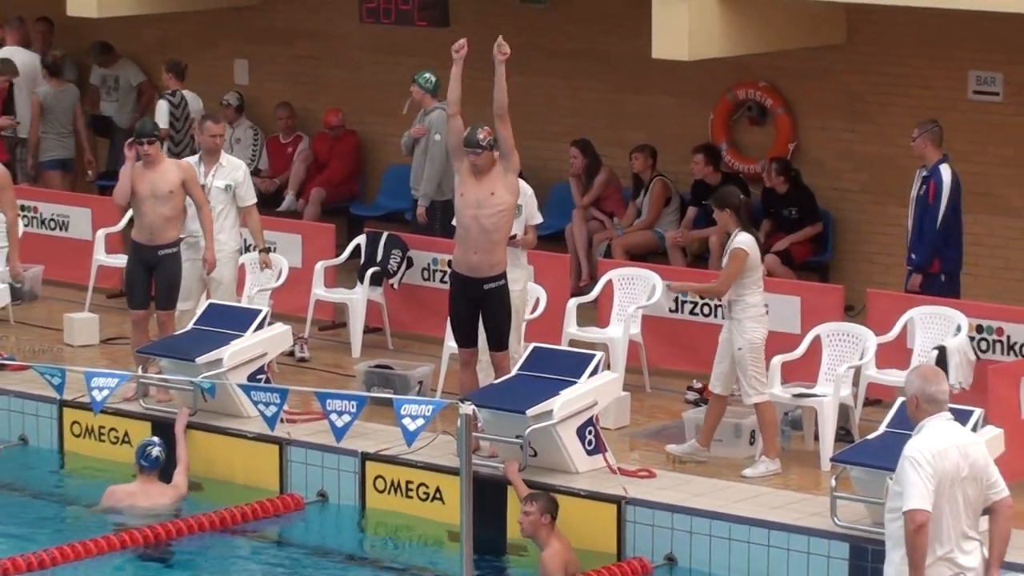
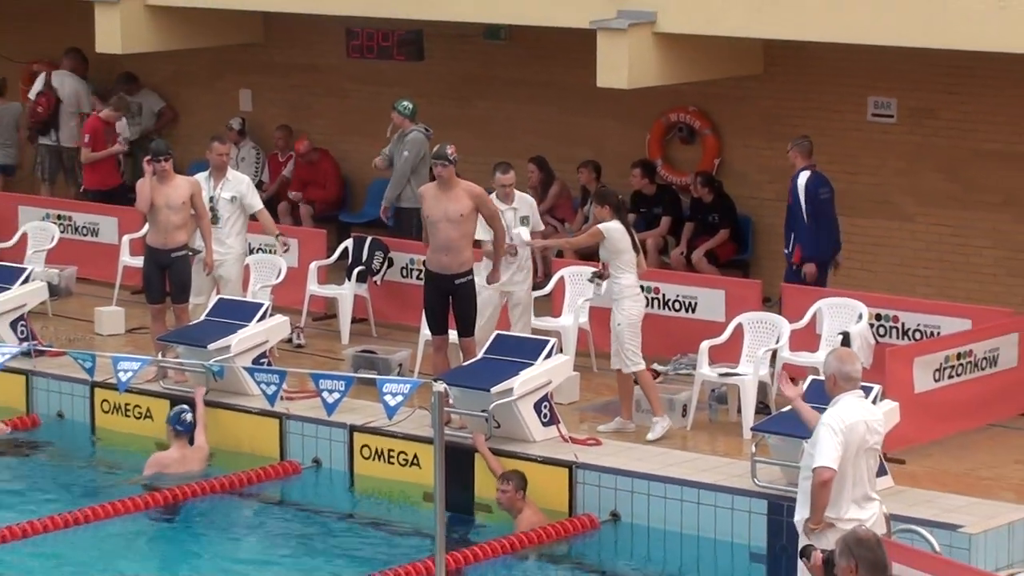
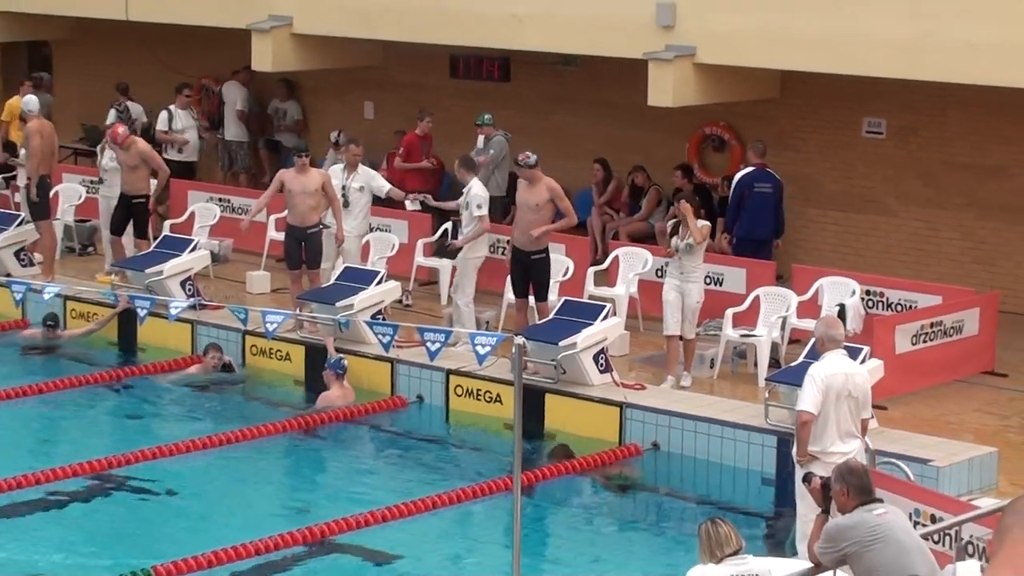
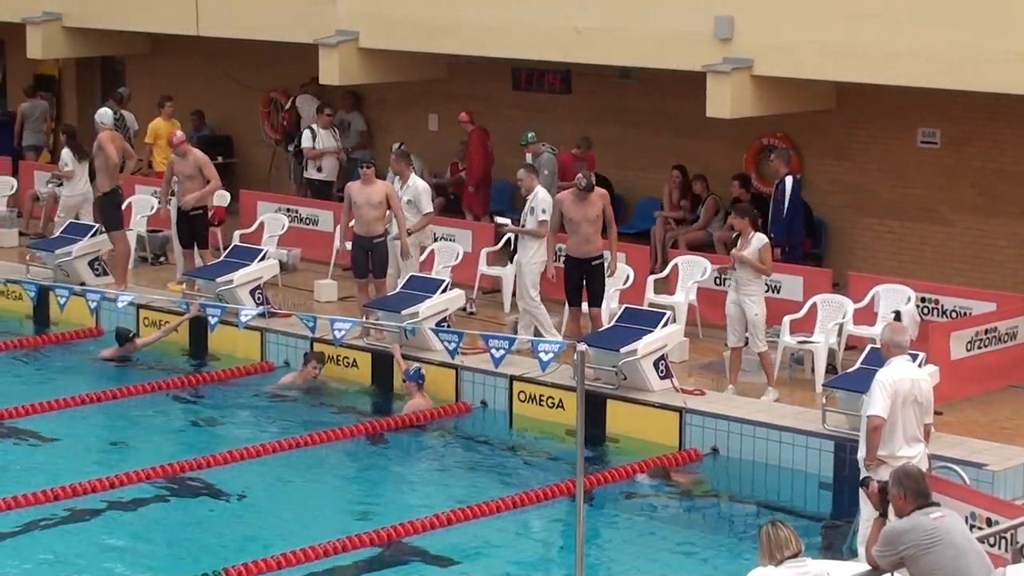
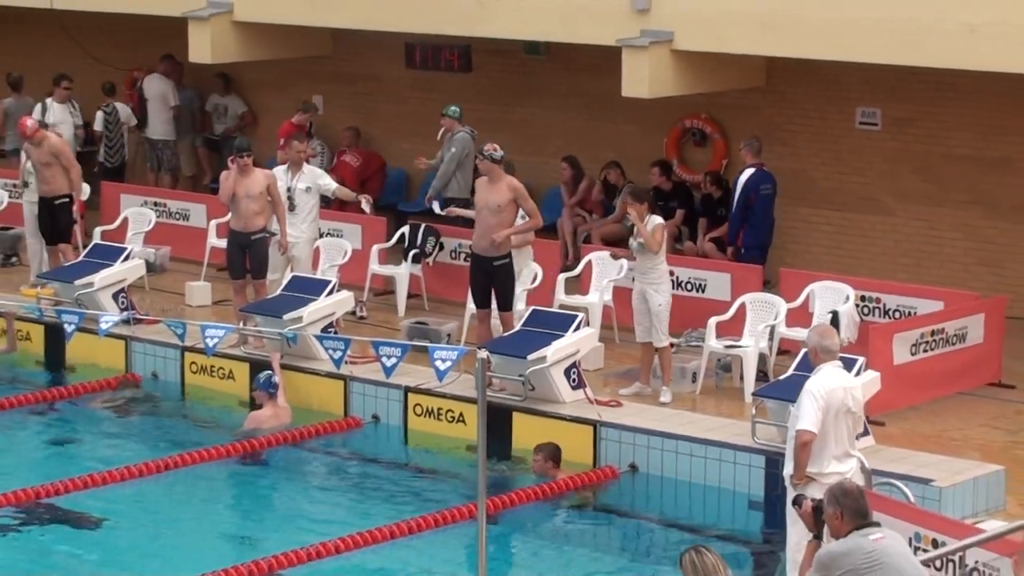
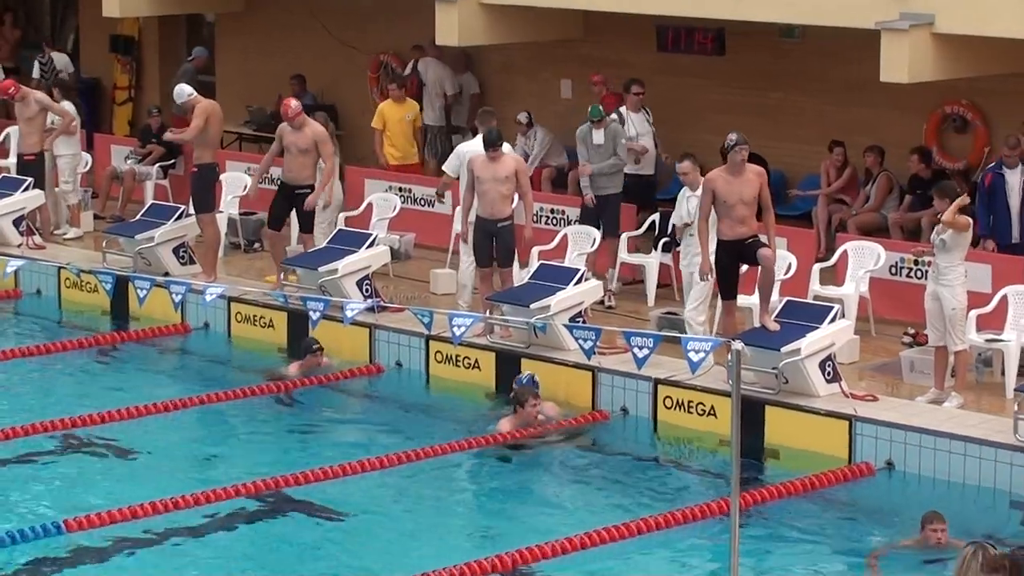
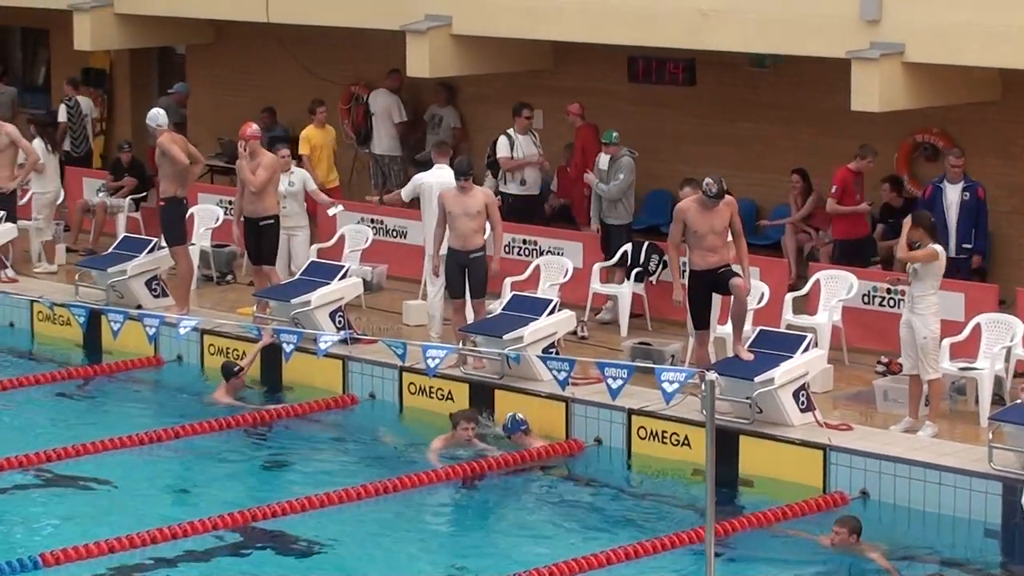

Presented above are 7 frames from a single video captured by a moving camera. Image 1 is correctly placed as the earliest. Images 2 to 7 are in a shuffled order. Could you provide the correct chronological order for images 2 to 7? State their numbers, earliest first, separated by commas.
2, 5, 3, 4, 7, 6
